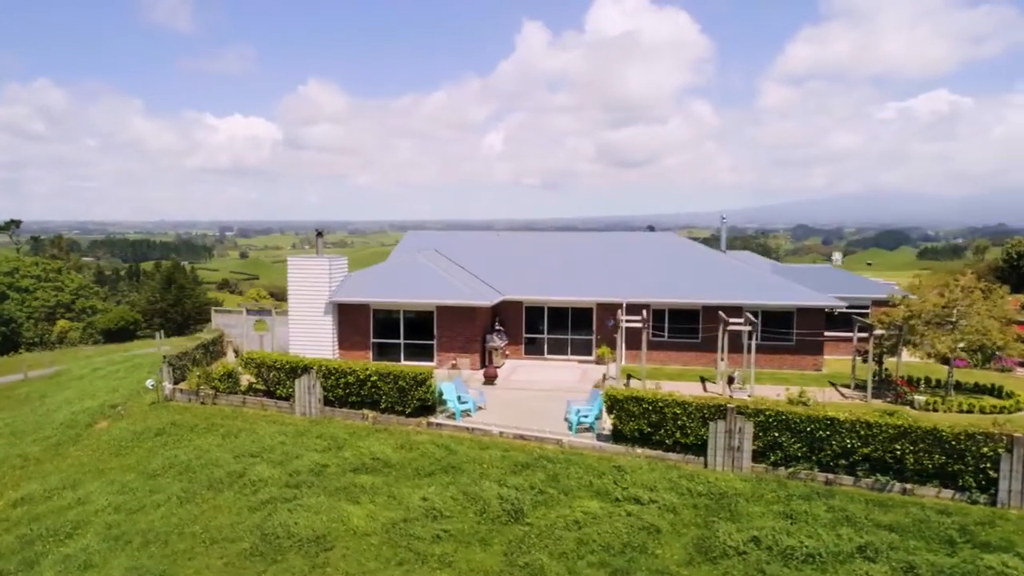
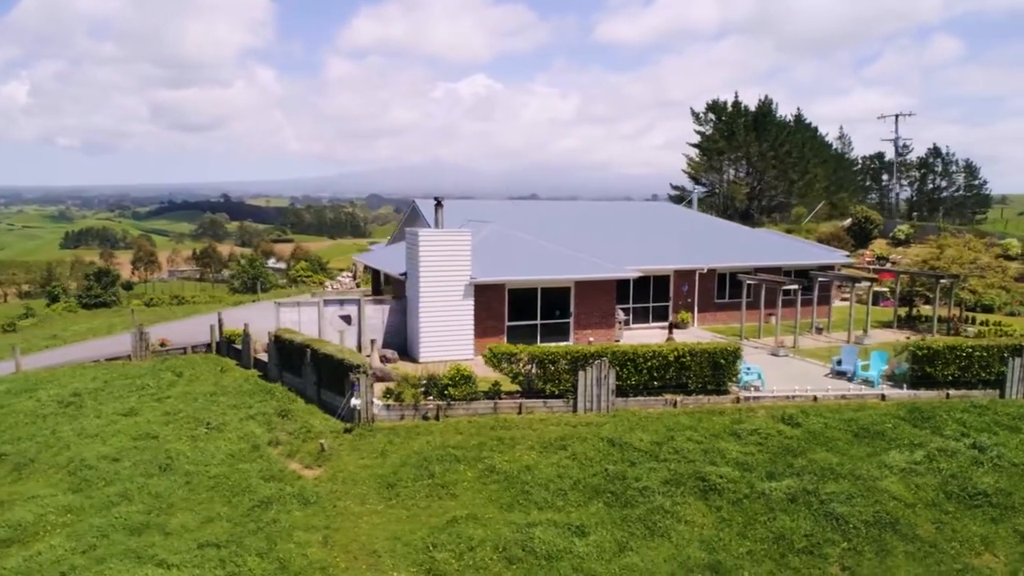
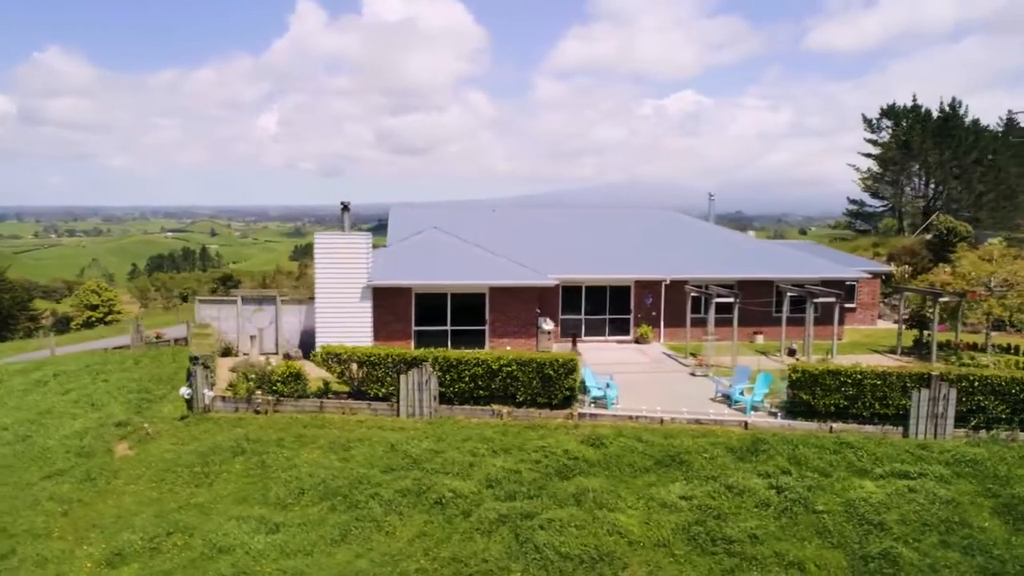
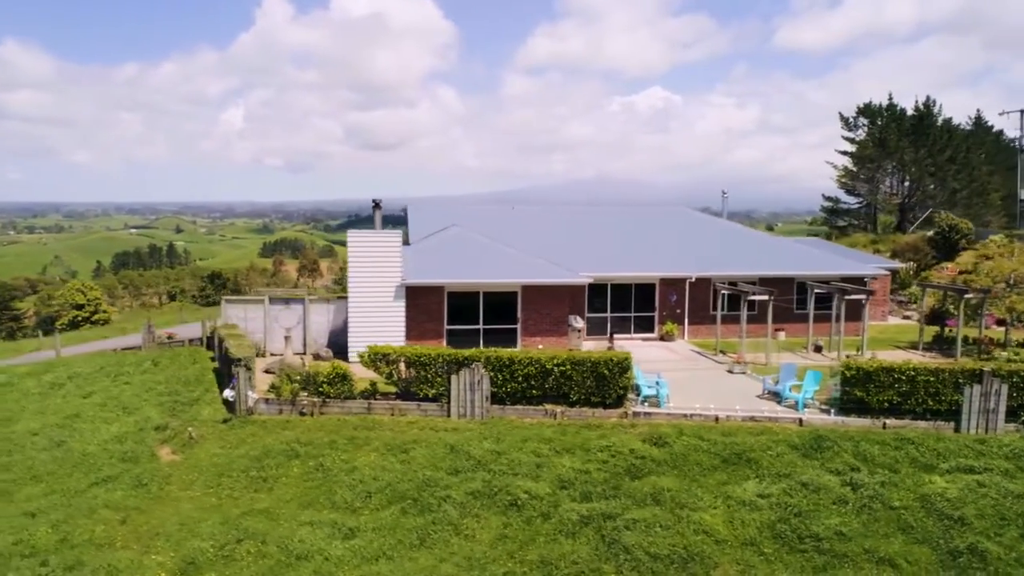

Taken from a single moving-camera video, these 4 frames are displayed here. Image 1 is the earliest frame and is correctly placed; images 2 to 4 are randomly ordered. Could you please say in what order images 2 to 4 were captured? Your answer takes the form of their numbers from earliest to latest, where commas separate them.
3, 4, 2
